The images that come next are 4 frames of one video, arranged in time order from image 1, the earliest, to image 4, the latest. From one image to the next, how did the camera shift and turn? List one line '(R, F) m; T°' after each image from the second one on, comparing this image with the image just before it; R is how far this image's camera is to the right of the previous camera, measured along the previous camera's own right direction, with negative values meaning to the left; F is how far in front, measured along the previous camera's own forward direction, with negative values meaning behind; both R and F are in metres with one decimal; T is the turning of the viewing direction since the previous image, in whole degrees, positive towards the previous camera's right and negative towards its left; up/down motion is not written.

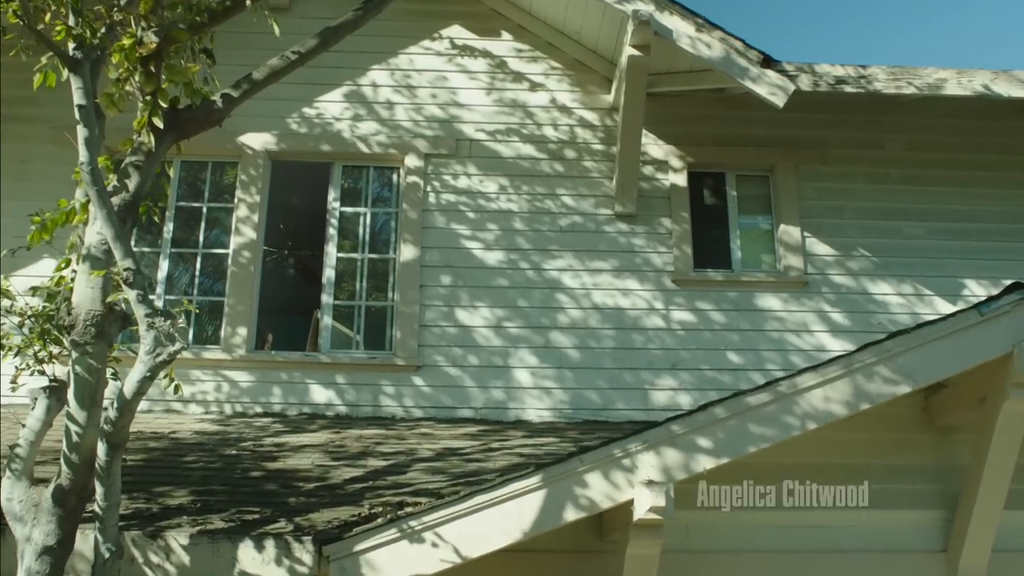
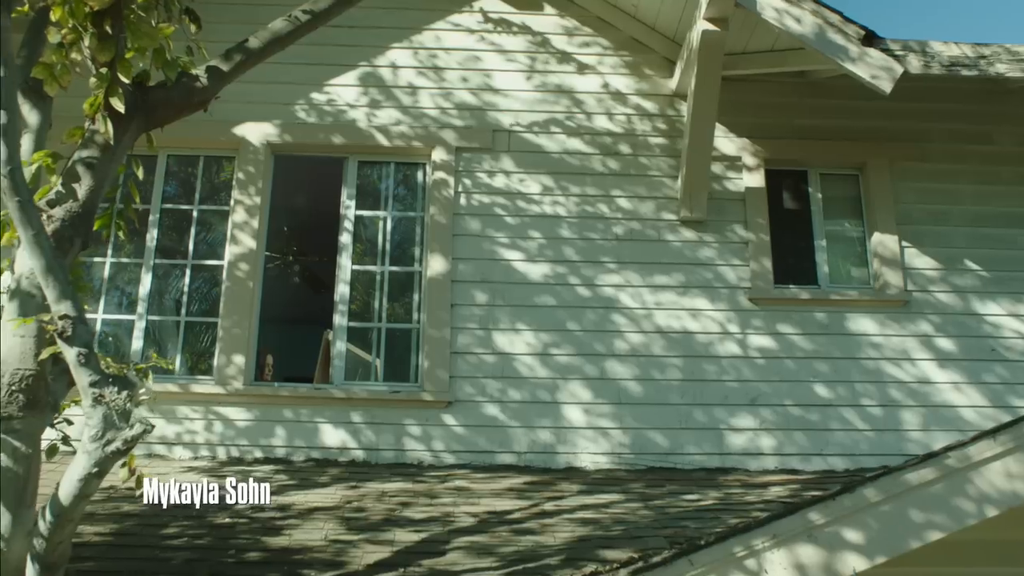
(-0.3, +1.2) m; 0°
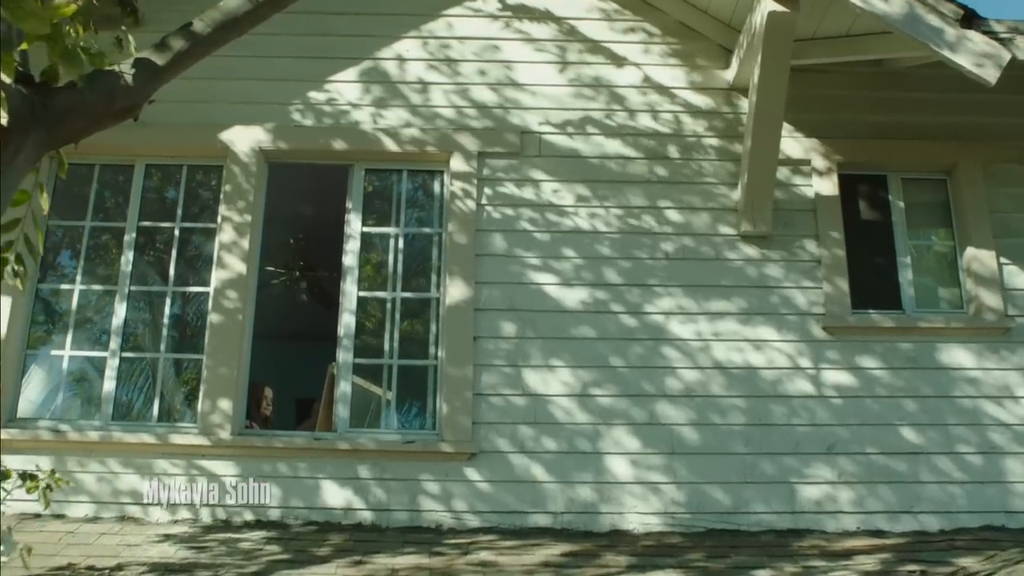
(0.0, +0.9) m; -1°
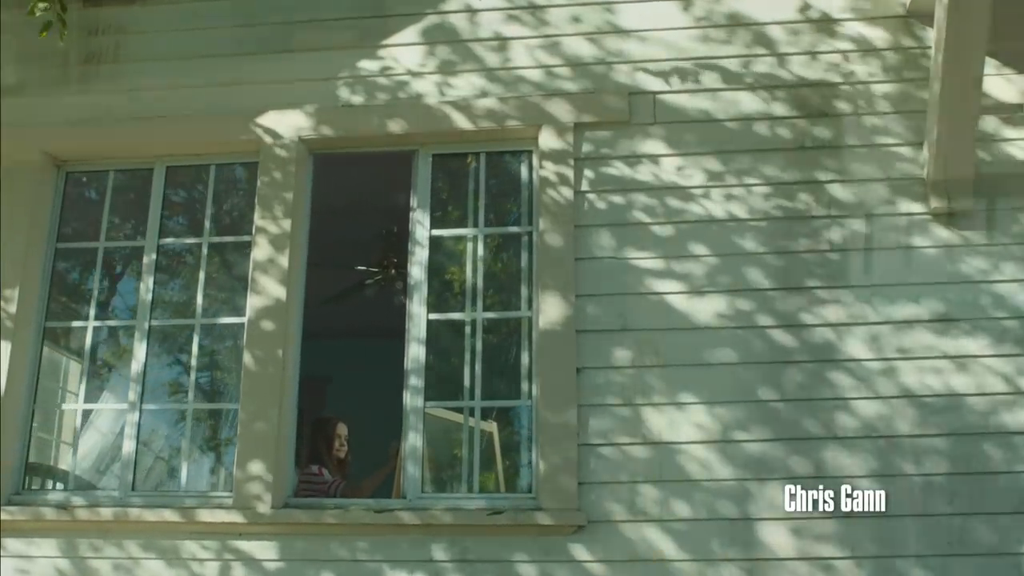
(+0.1, +1.3) m; -7°
